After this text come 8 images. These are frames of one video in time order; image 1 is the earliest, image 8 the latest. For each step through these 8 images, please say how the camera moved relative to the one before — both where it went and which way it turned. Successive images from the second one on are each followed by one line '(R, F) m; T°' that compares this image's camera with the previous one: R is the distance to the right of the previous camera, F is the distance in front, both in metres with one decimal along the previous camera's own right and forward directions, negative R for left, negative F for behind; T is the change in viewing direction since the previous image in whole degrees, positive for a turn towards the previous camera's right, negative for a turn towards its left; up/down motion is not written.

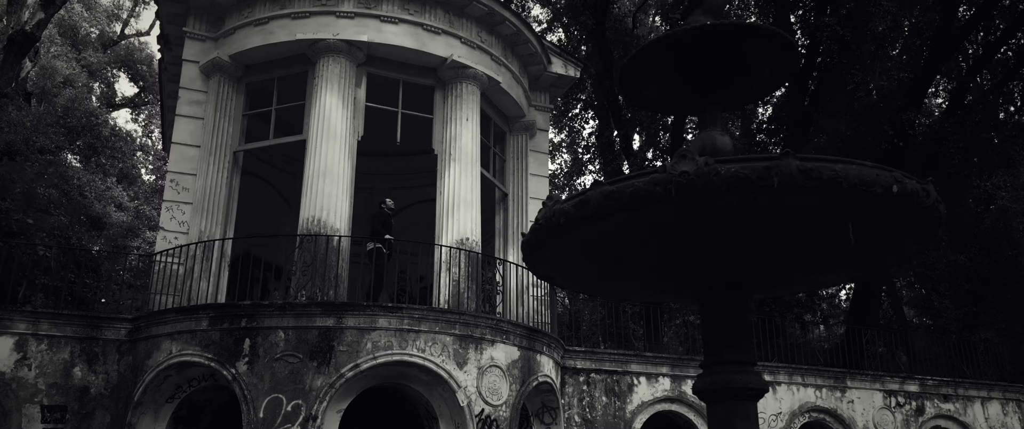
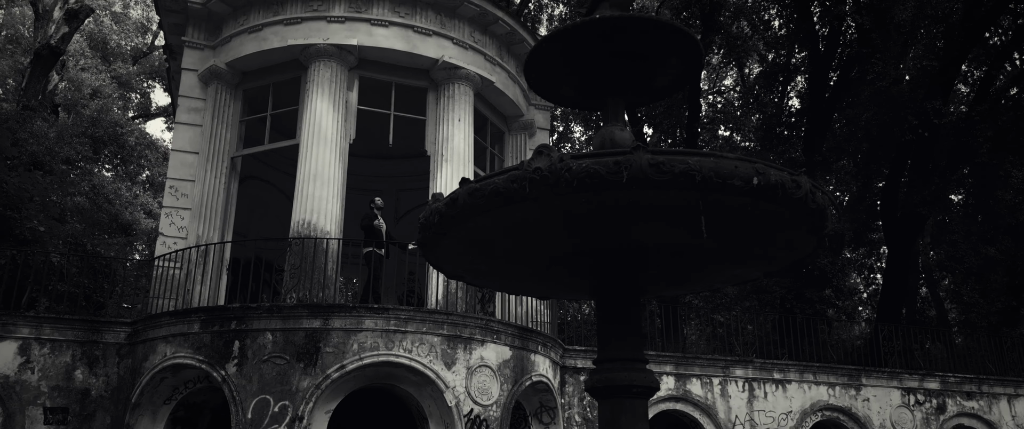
(+0.8, 0.0) m; -3°
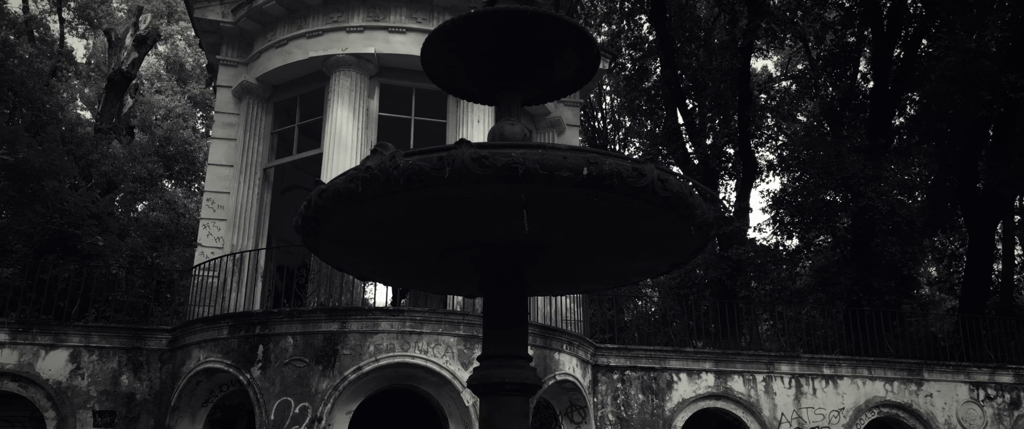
(+1.0, +0.1) m; -6°
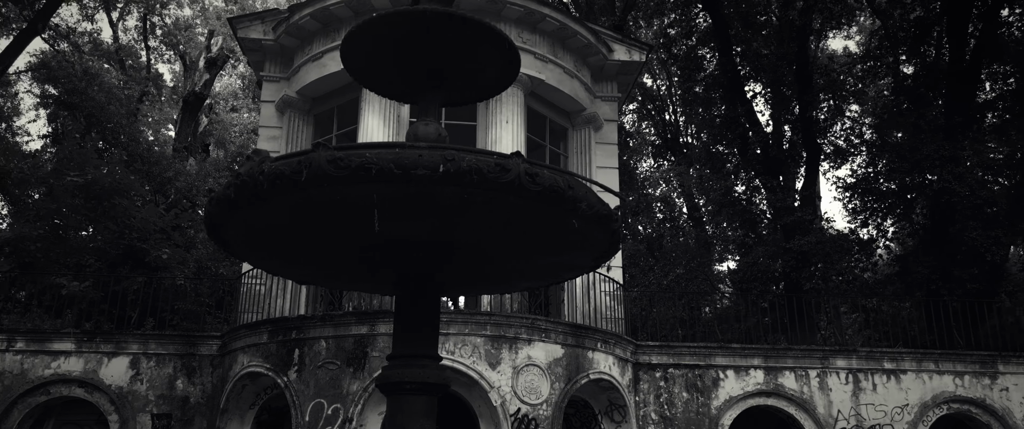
(+0.9, +0.1) m; -7°
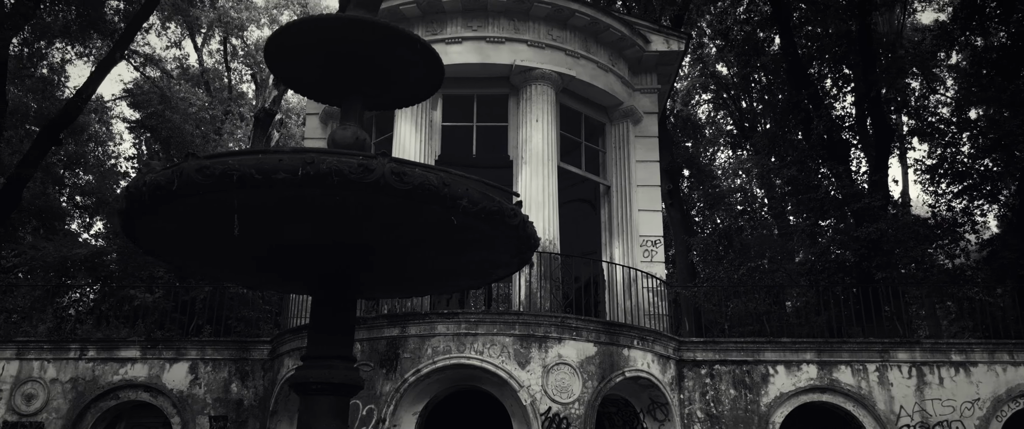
(+0.9, +0.1) m; -7°
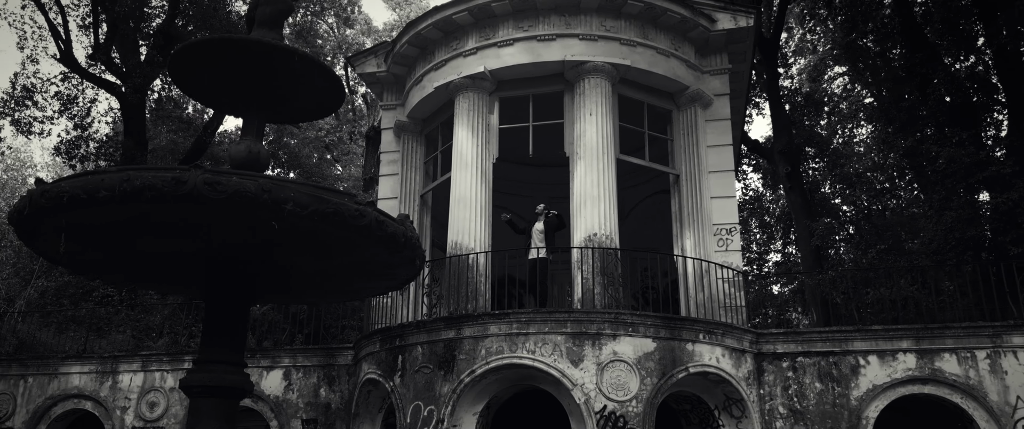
(+1.4, +0.2) m; -11°
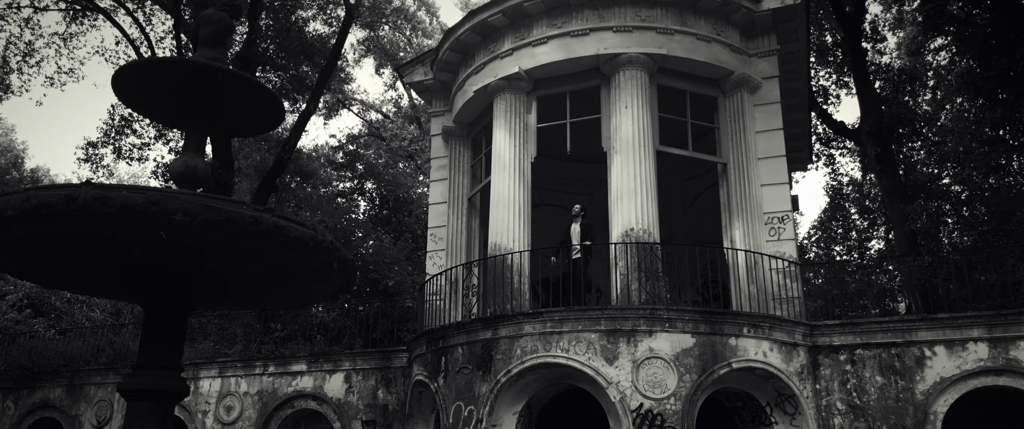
(+1.1, +0.1) m; -8°
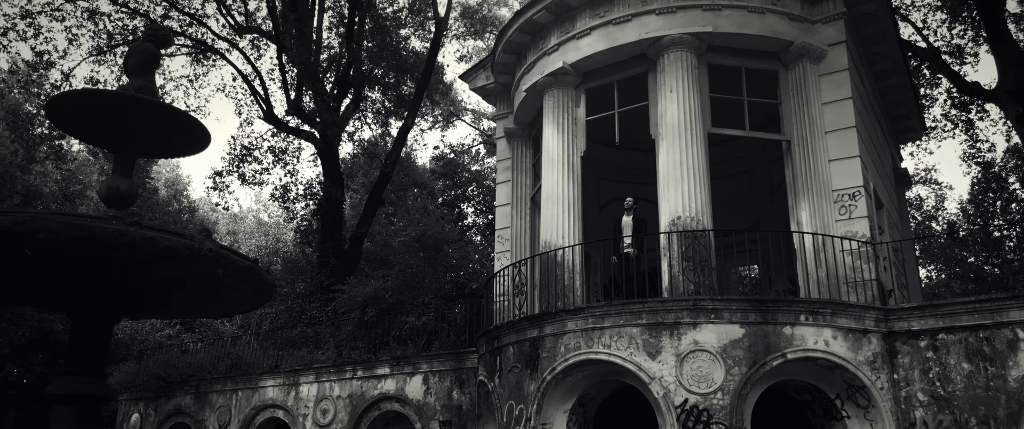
(+1.6, +0.2) m; -11°
